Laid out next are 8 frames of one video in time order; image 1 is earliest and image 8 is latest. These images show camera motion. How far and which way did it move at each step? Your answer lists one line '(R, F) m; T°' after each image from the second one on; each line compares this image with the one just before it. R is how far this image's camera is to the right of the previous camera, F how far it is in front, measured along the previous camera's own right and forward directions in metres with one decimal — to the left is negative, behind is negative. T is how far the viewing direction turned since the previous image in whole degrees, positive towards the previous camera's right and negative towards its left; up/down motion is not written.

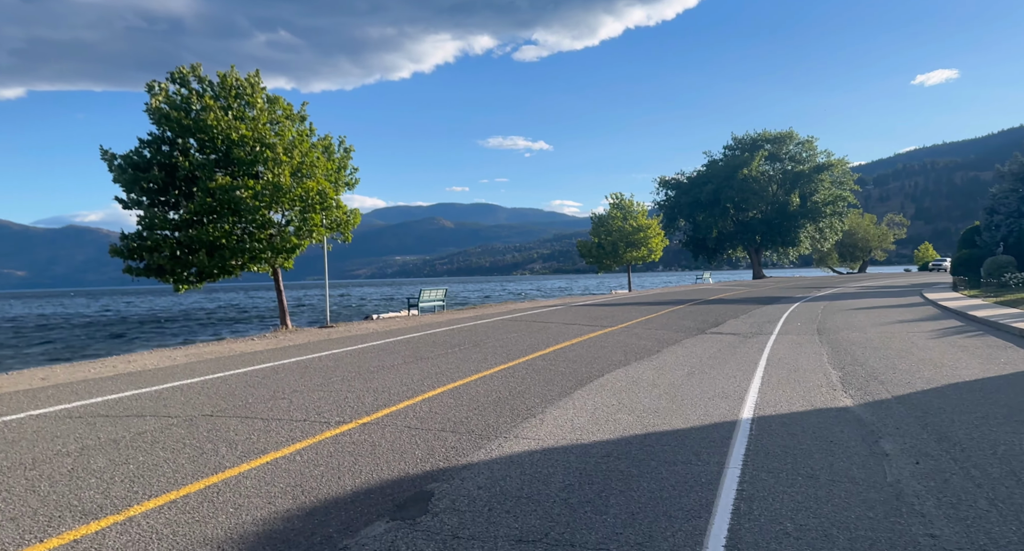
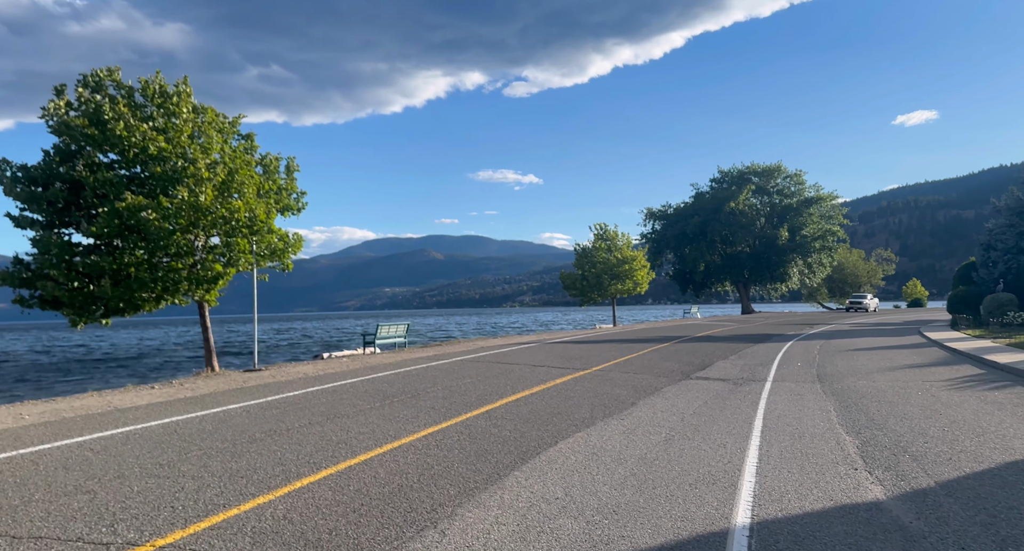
(+0.6, +1.9) m; +1°
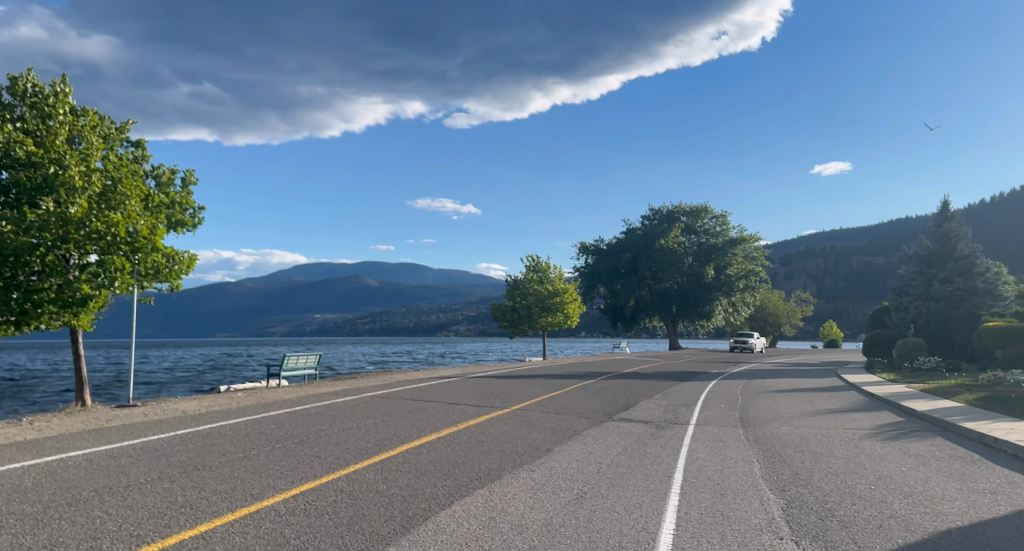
(+0.3, +0.8) m; +5°
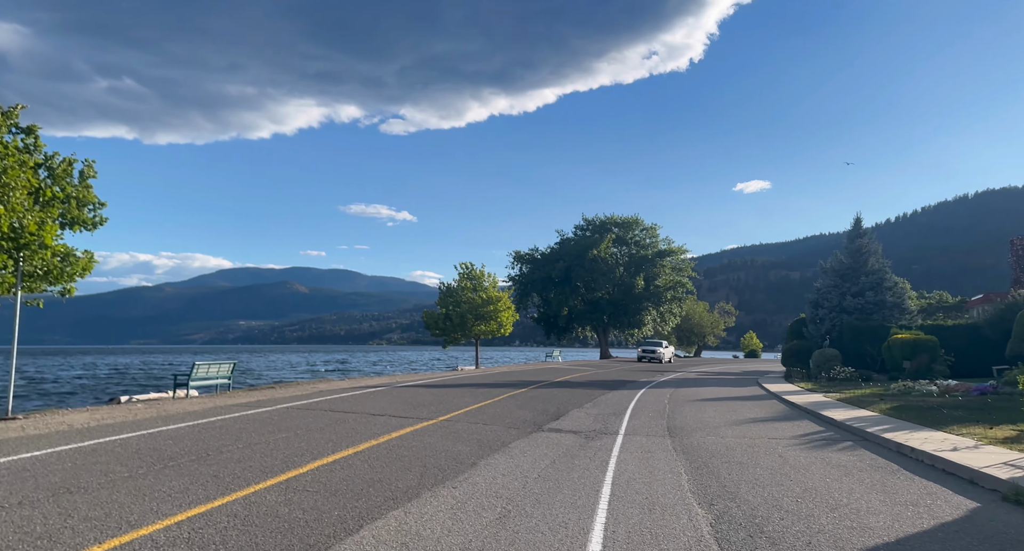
(+0.1, +0.5) m; +5°
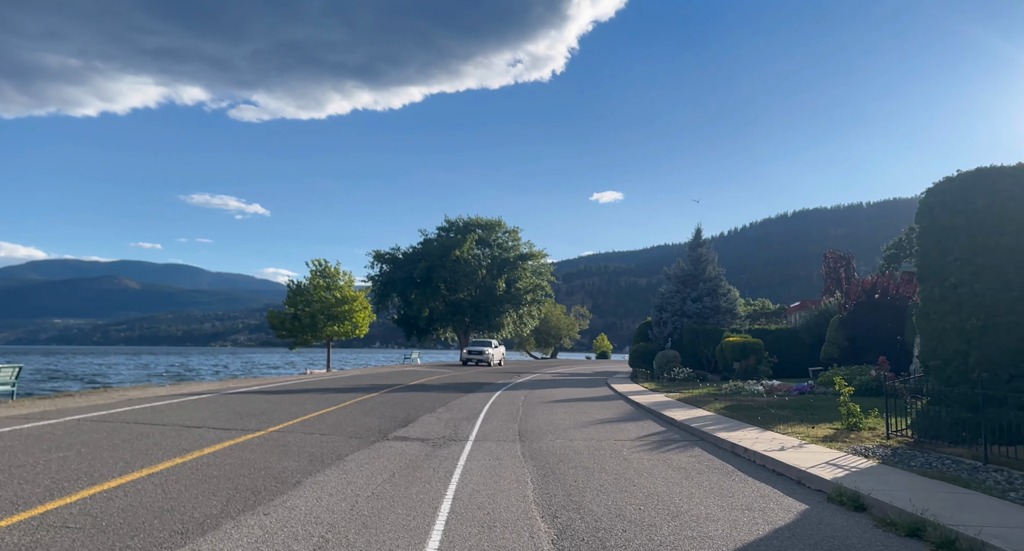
(+0.3, +0.7) m; +11°
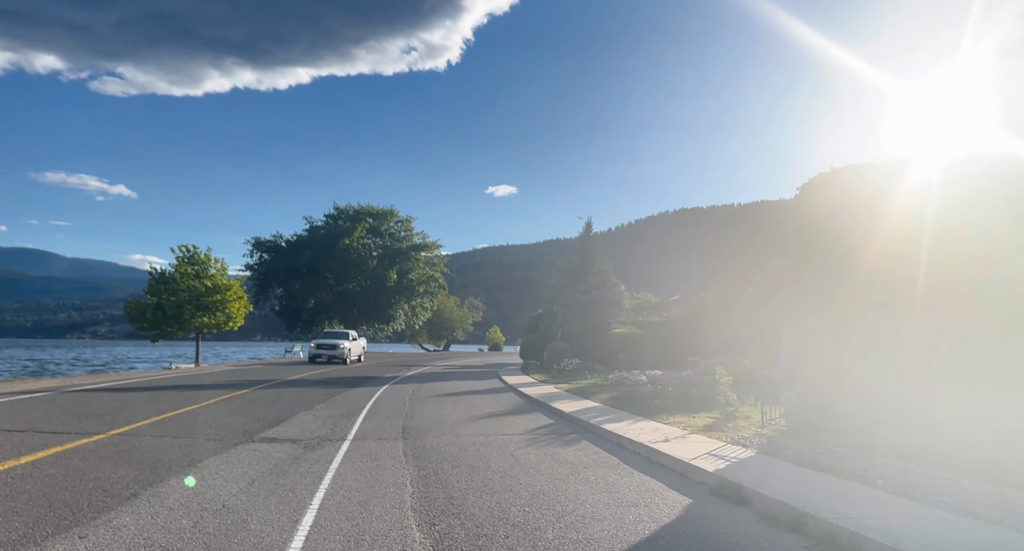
(+0.2, +0.6) m; +9°
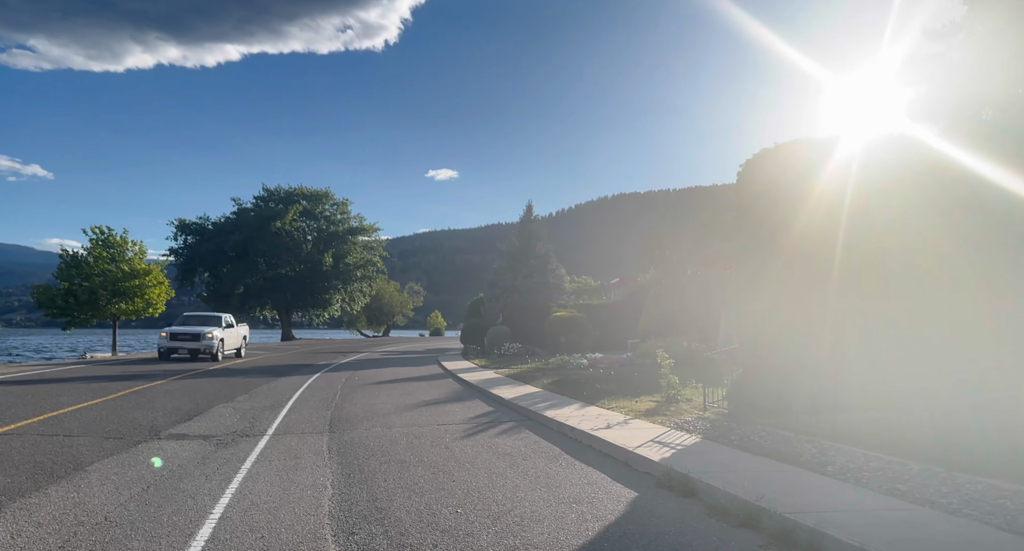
(+0.1, +0.8) m; +5°
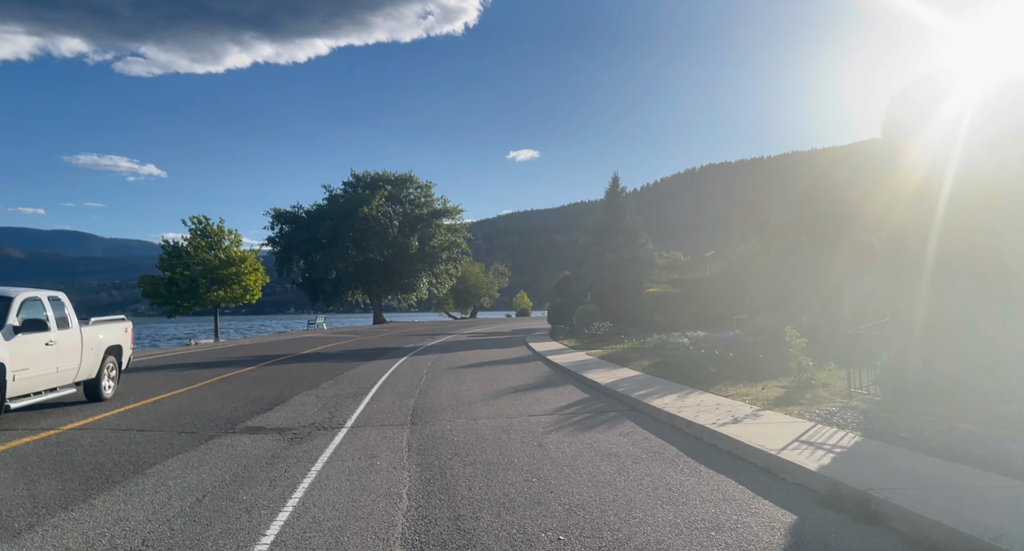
(-0.2, +1.6) m; -7°
